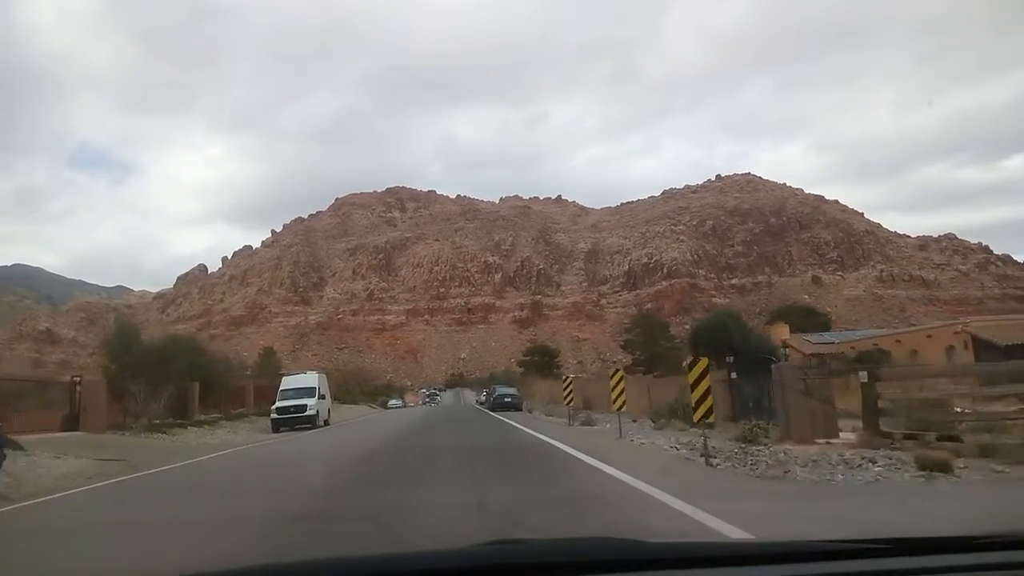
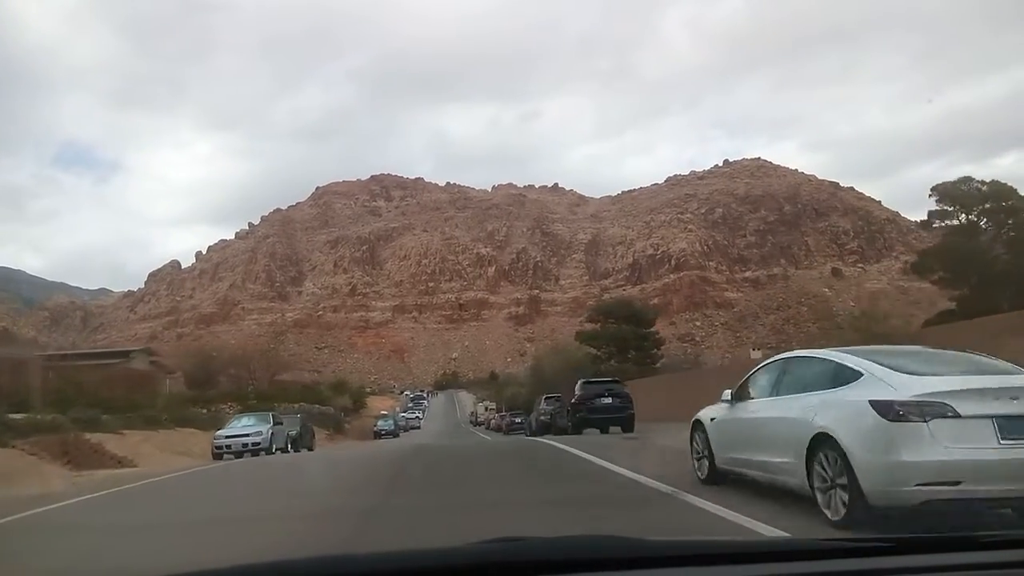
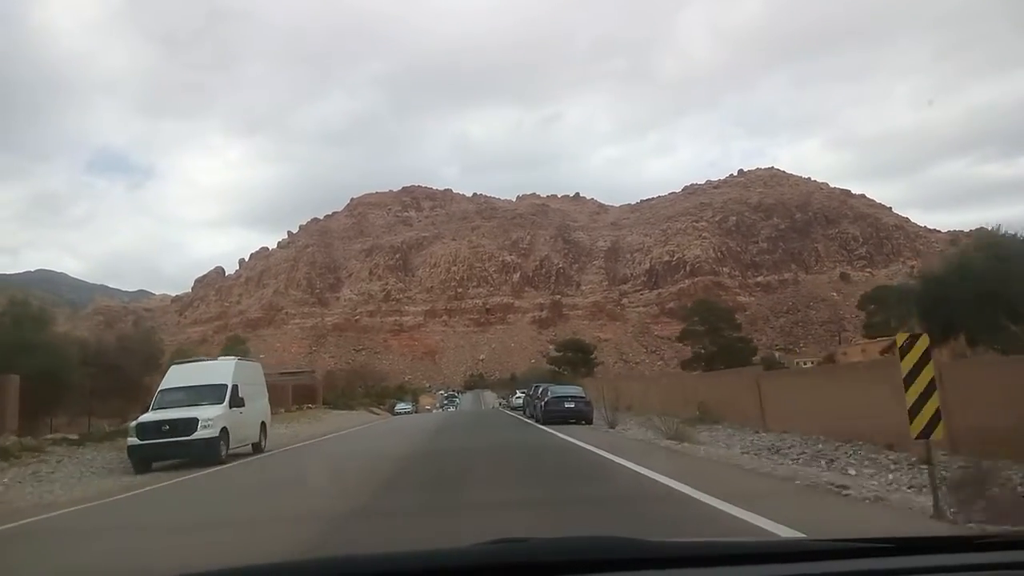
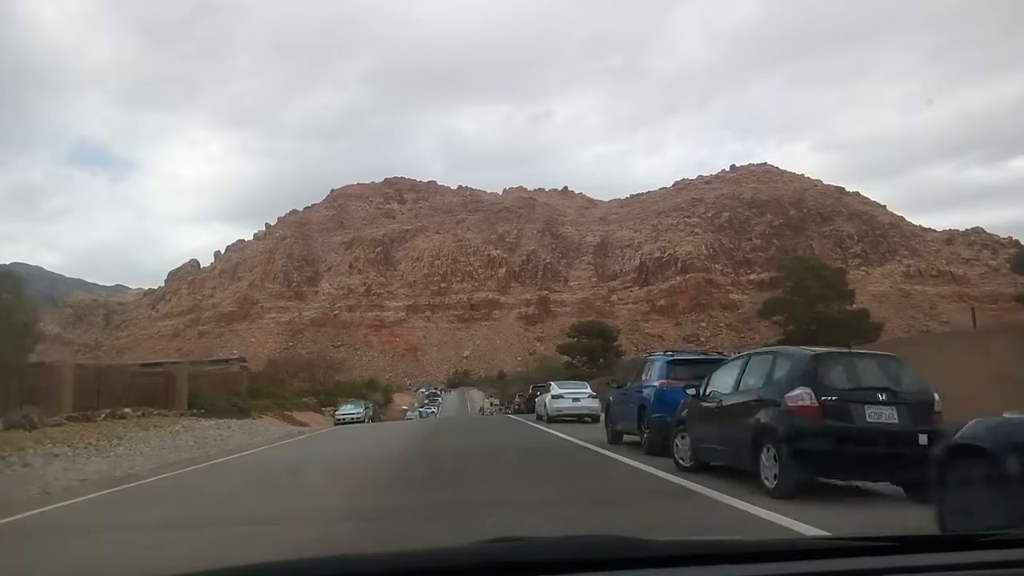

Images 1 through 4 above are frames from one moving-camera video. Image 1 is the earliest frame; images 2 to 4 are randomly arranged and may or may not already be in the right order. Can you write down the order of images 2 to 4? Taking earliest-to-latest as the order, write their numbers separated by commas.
3, 4, 2
